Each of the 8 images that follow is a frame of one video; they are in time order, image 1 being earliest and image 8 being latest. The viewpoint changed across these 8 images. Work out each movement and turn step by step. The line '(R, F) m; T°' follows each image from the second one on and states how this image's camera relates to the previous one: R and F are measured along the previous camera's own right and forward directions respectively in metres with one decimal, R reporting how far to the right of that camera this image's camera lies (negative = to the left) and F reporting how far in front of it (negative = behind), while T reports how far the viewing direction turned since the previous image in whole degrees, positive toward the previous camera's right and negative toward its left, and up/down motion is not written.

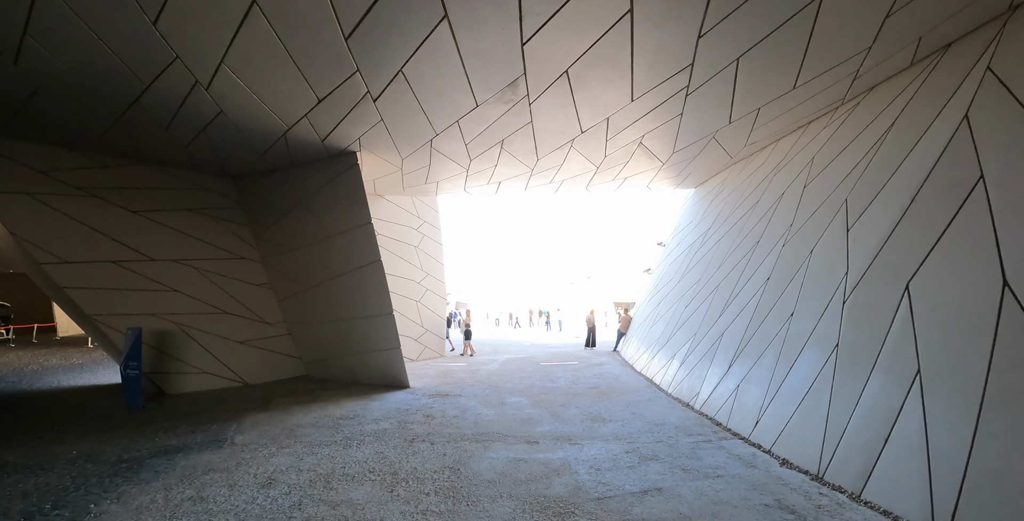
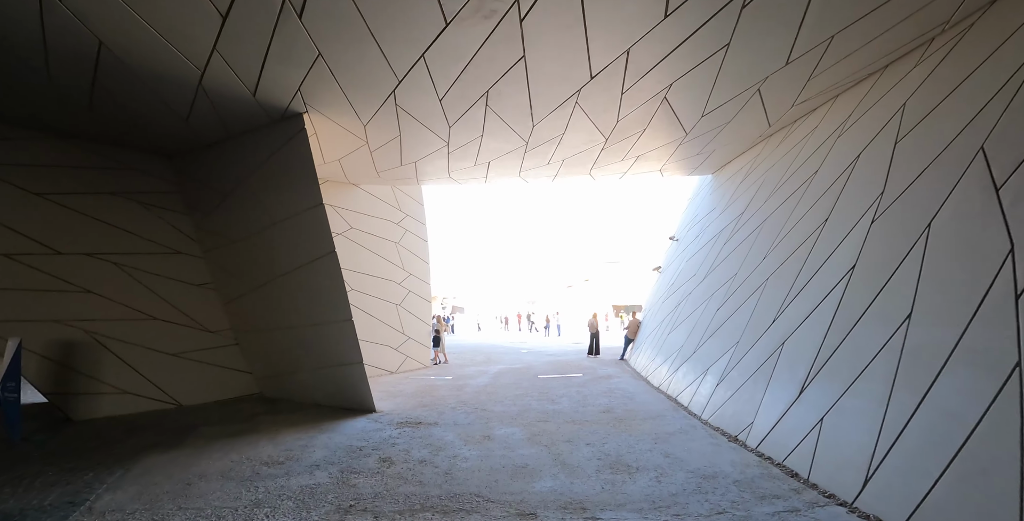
(+0.1, +1.4) m; 0°
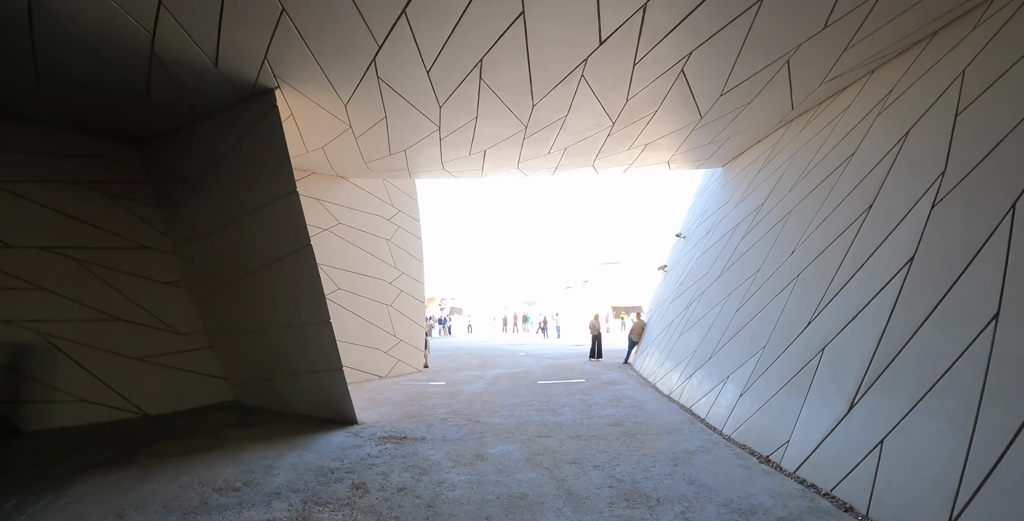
(0.0, +0.6) m; 0°
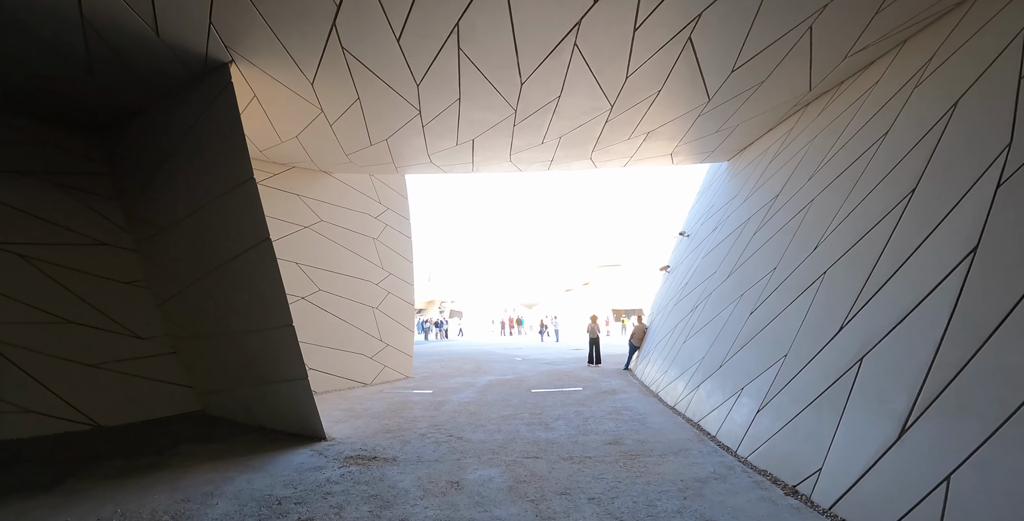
(+0.2, +0.5) m; 0°
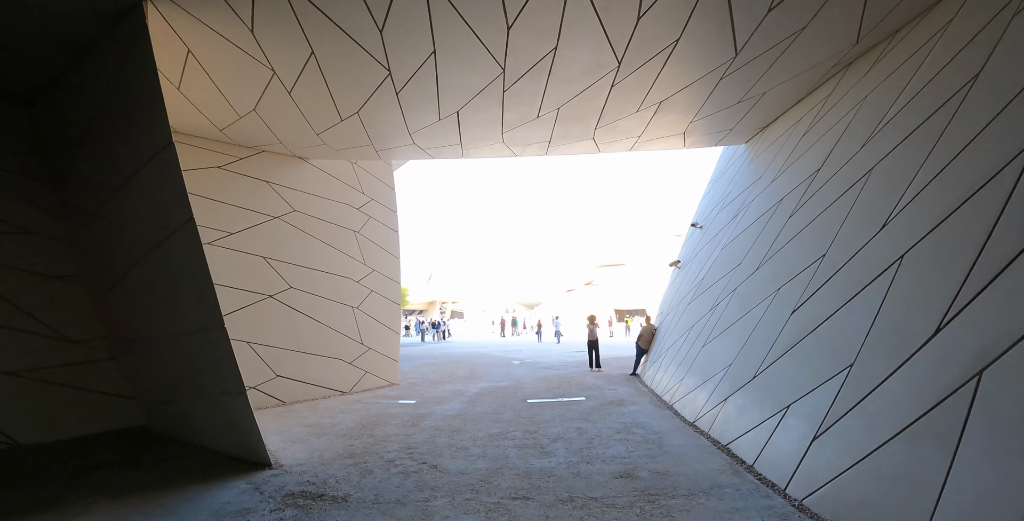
(+0.1, +0.8) m; 0°
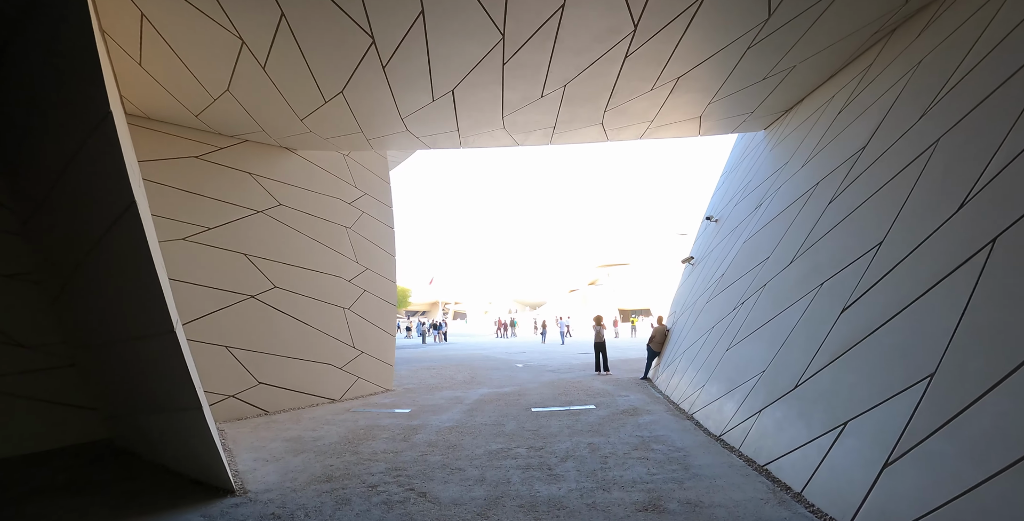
(0.0, +0.5) m; 0°
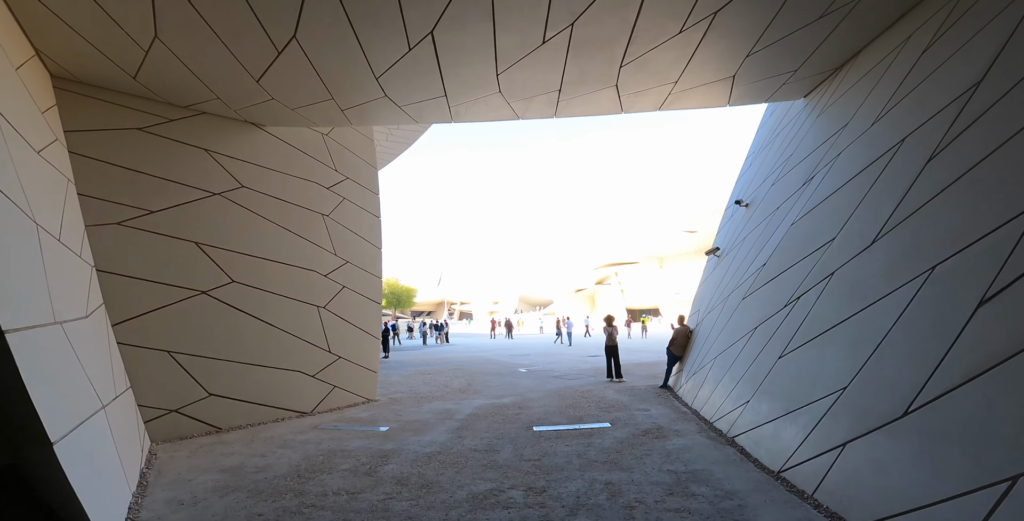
(+0.1, +1.0) m; -1°
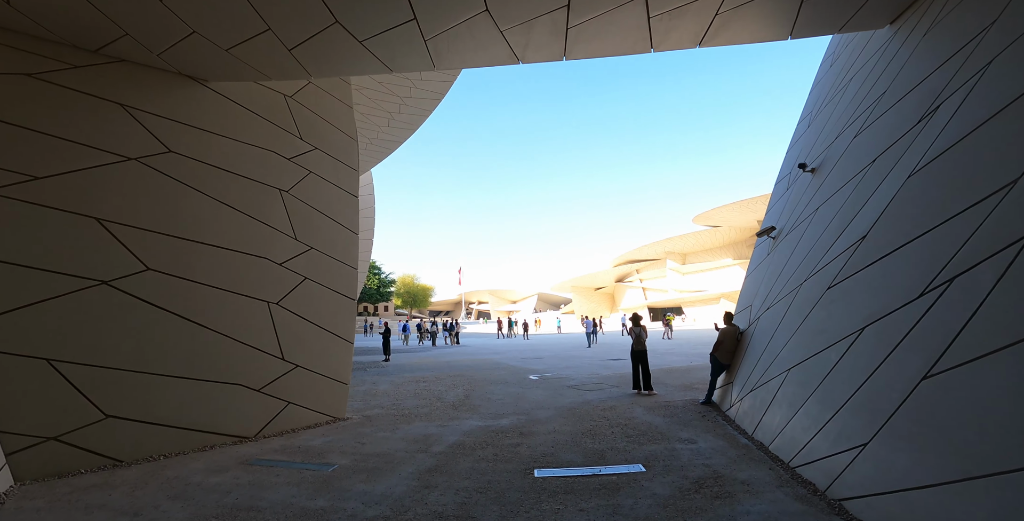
(+0.2, +1.4) m; -3°
